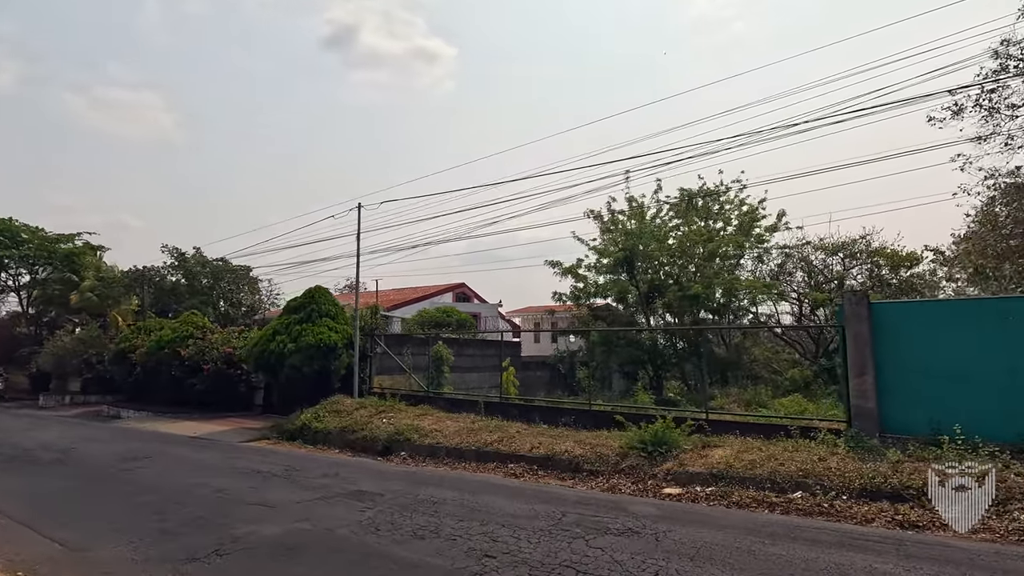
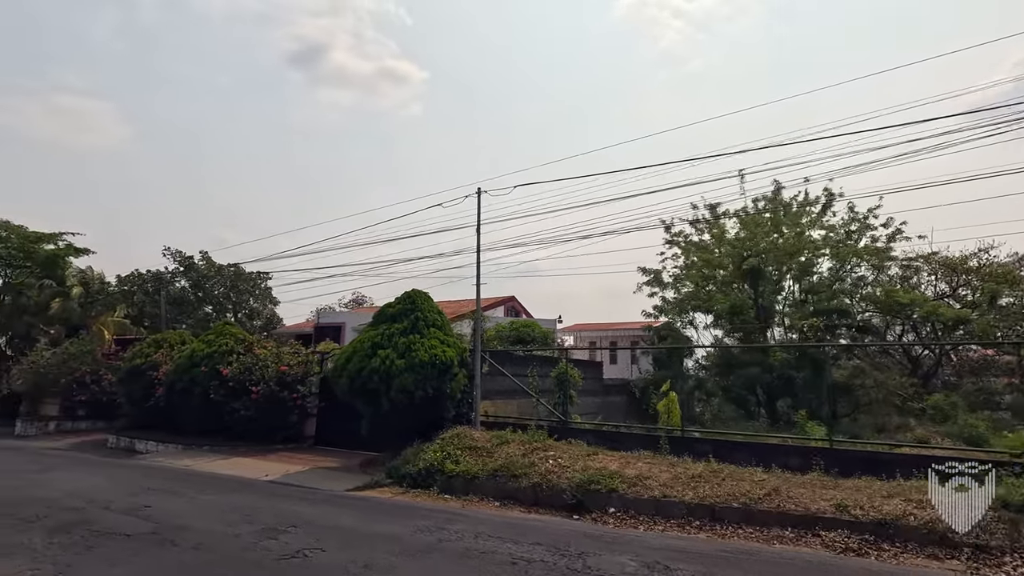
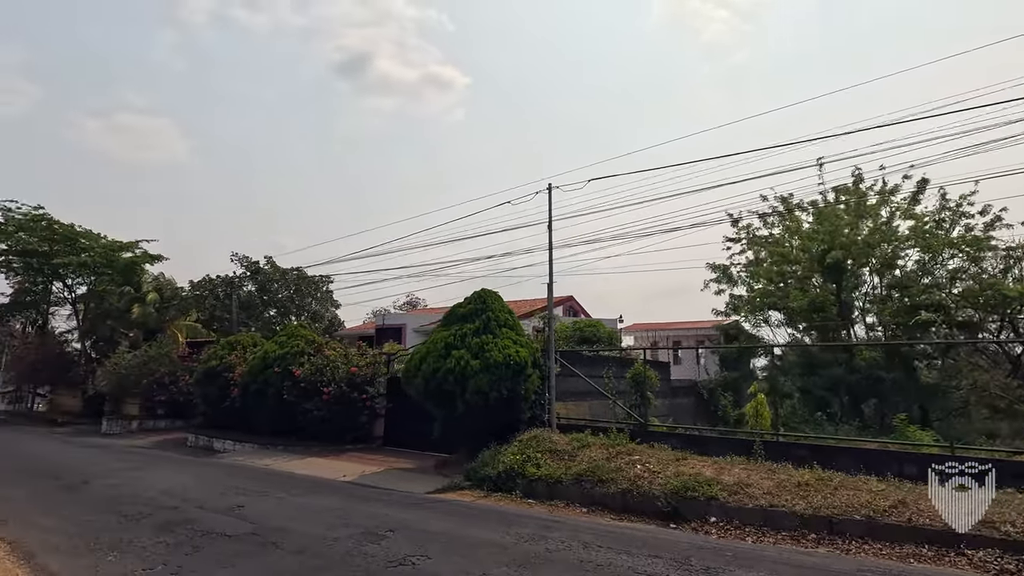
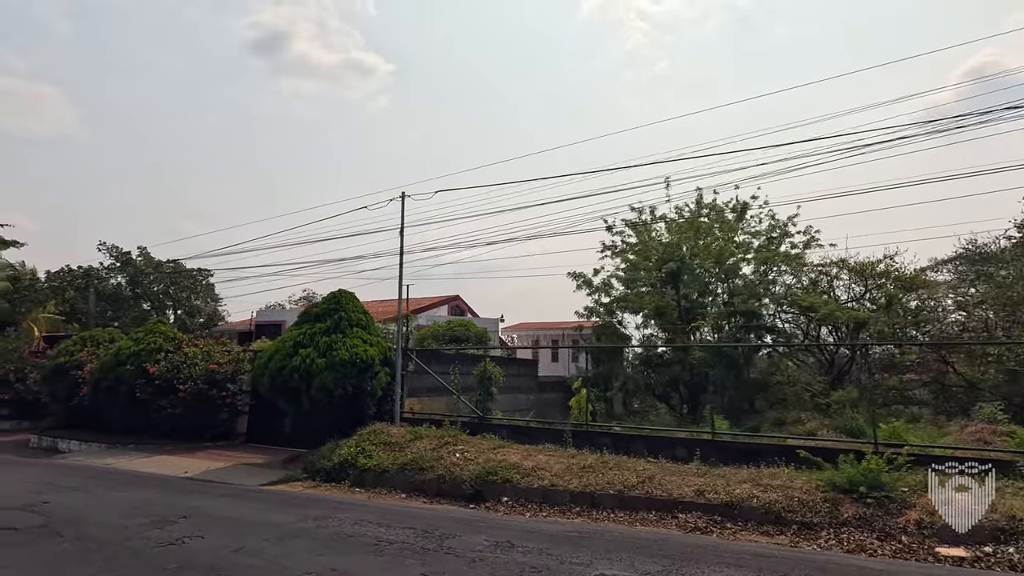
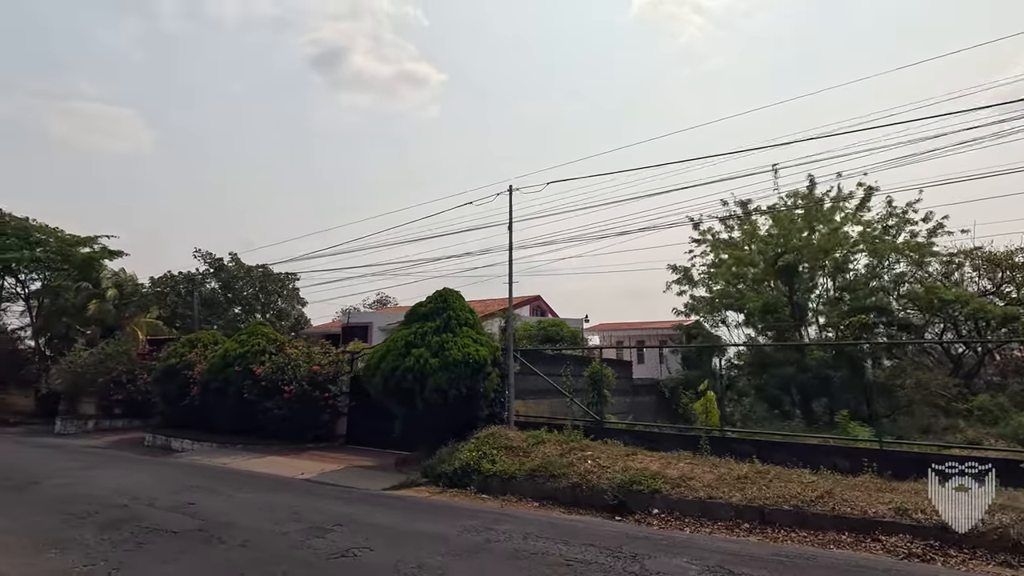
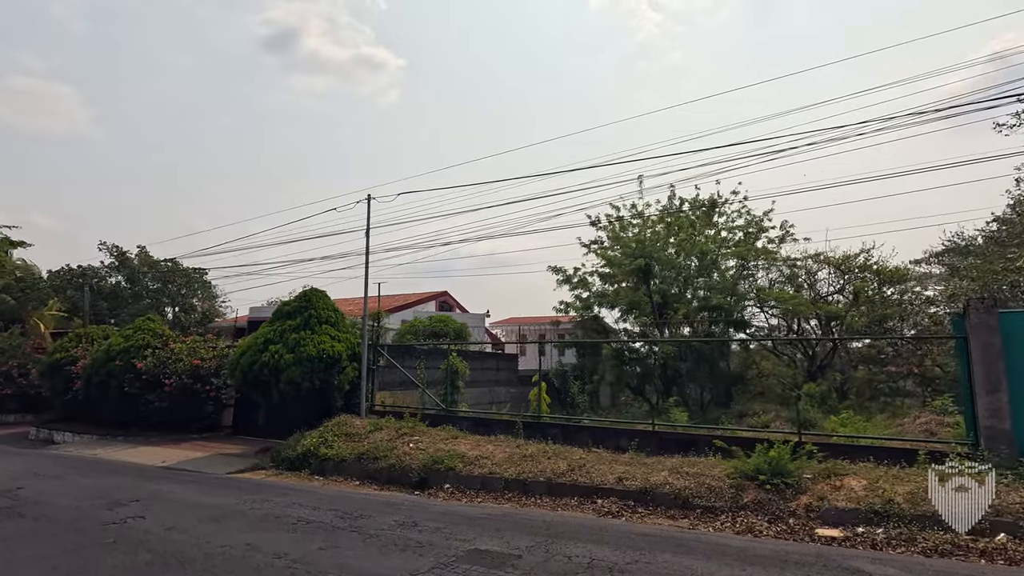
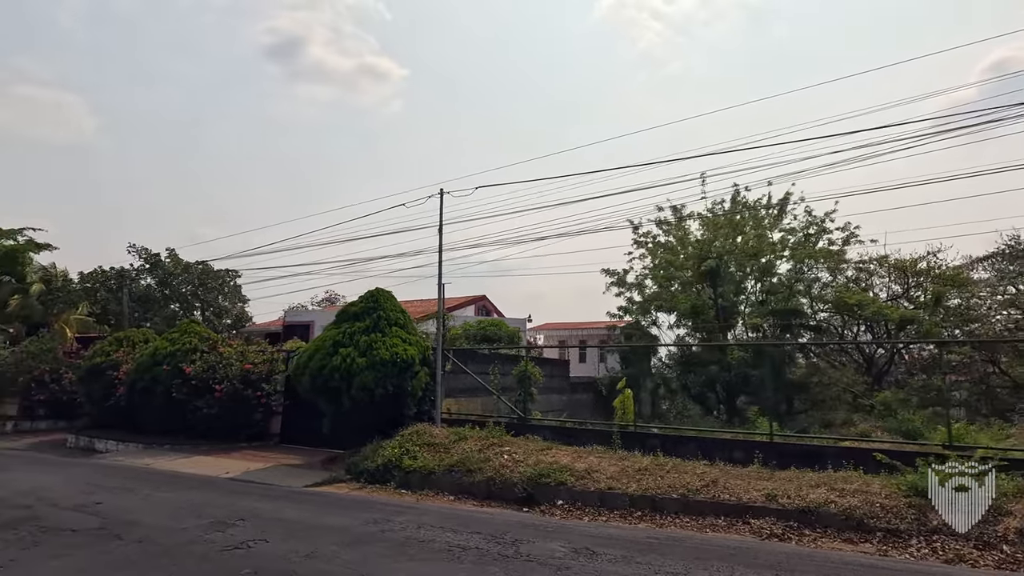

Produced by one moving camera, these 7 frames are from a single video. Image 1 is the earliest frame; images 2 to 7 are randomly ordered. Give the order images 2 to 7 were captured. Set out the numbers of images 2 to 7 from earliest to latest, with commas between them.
6, 4, 7, 2, 5, 3
